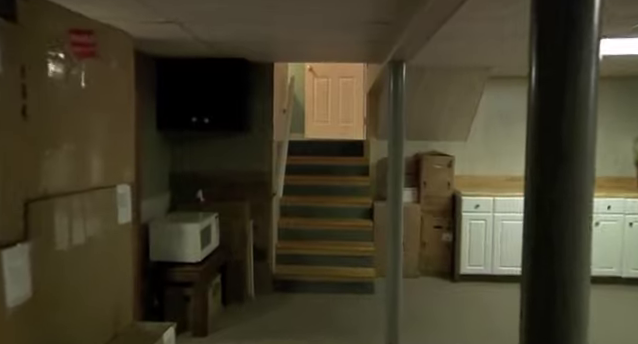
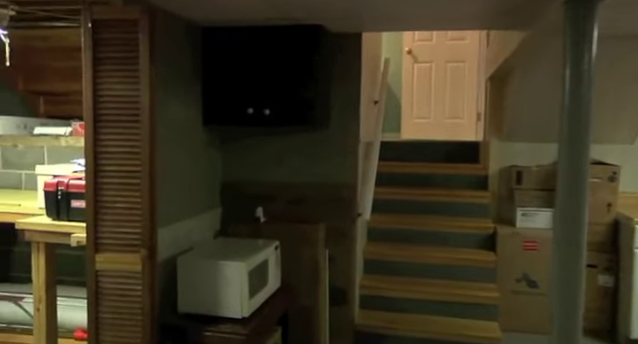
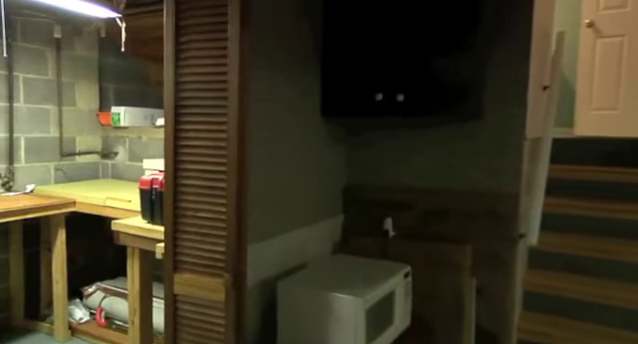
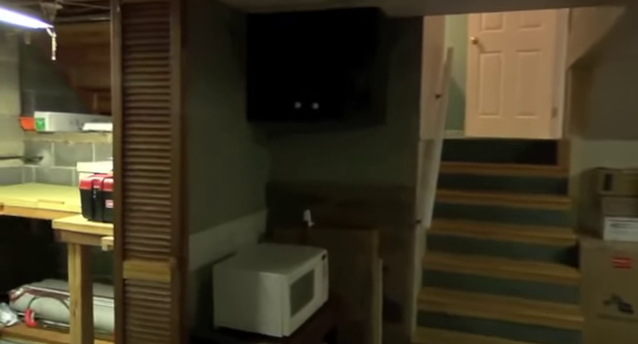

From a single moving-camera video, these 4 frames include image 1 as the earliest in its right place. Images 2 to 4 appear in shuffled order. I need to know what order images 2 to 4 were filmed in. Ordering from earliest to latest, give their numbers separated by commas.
2, 4, 3
